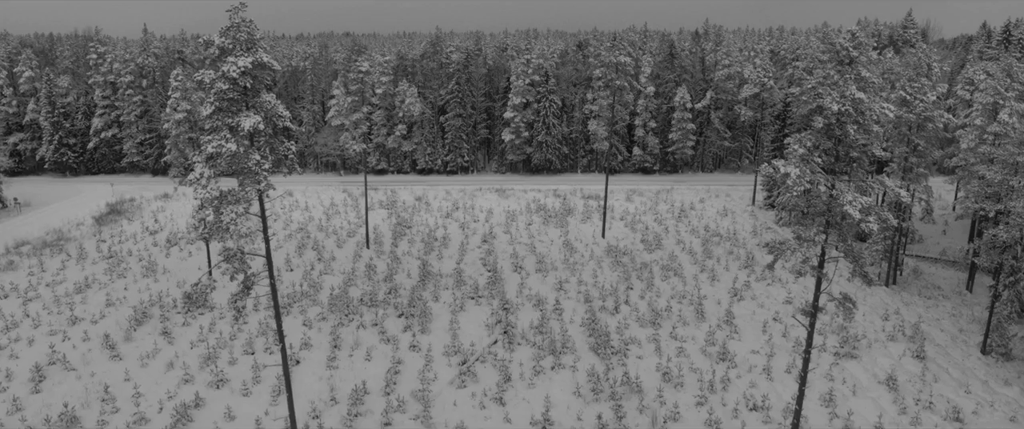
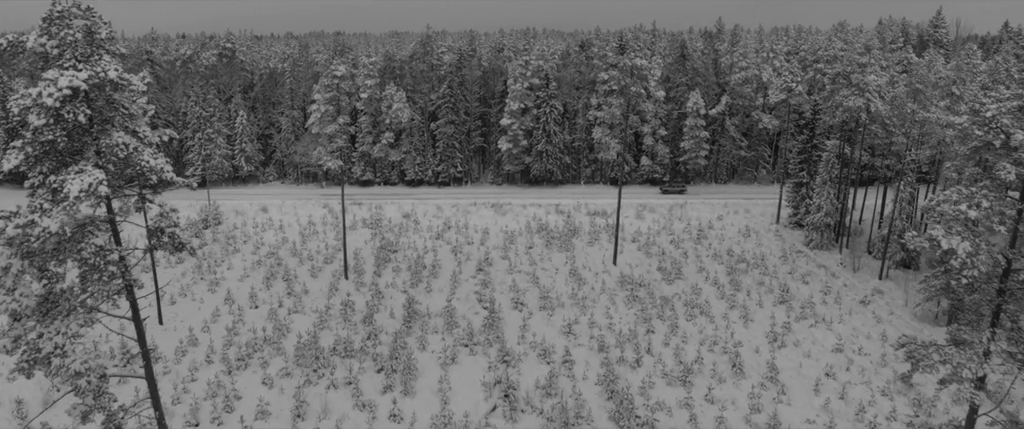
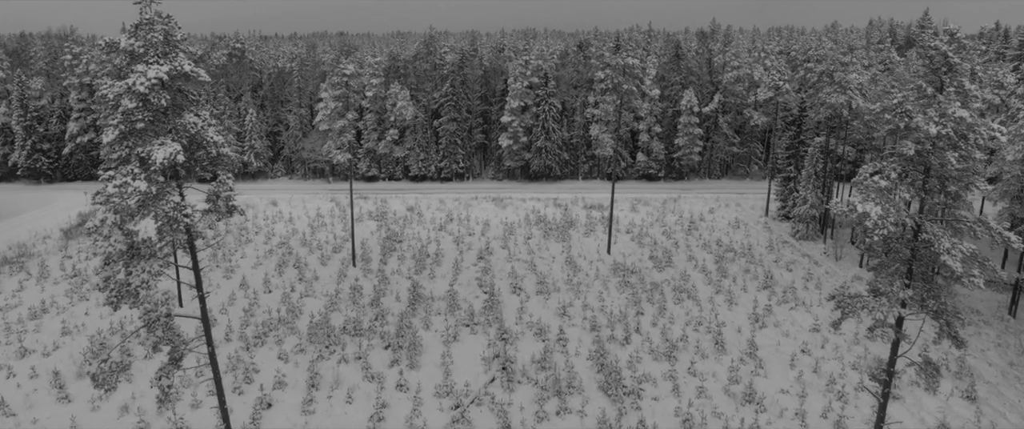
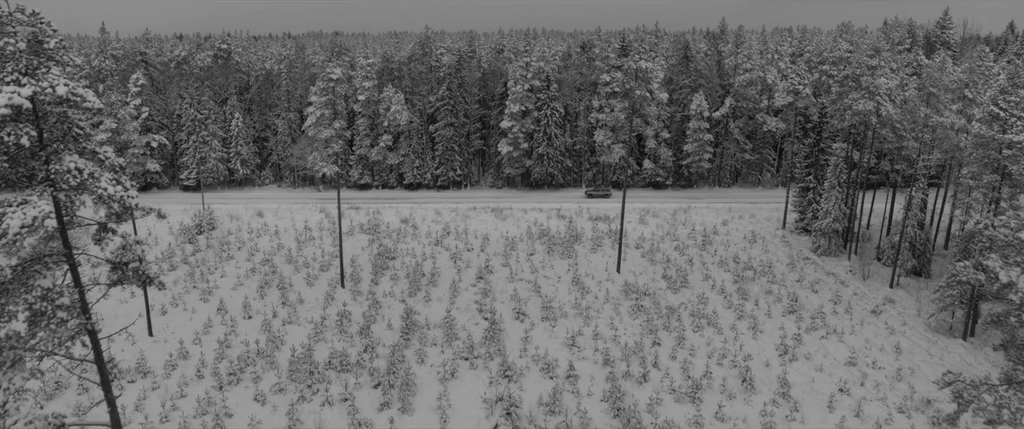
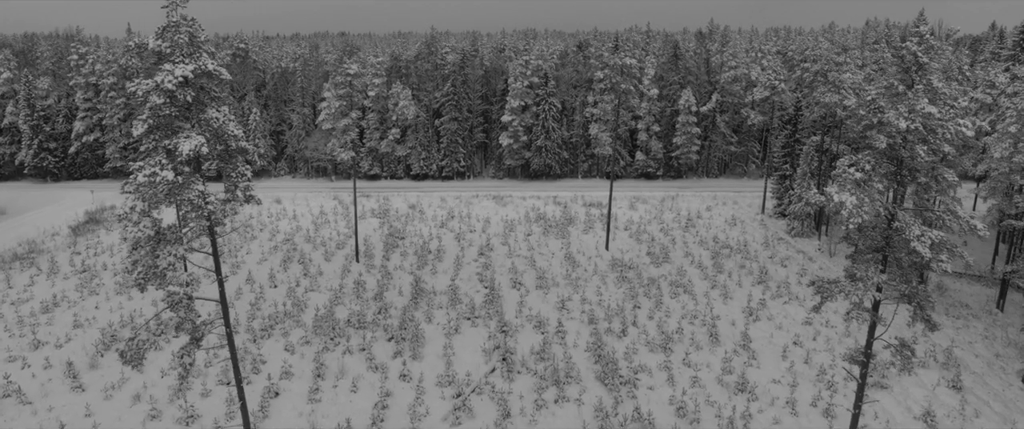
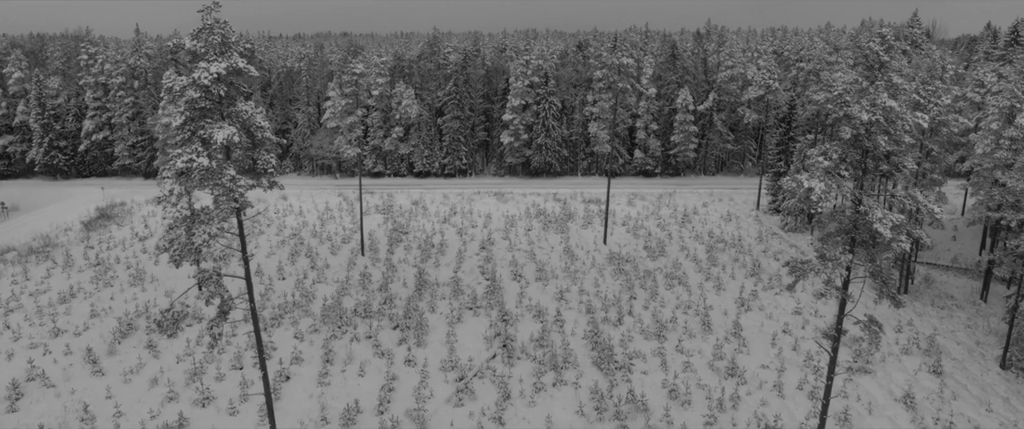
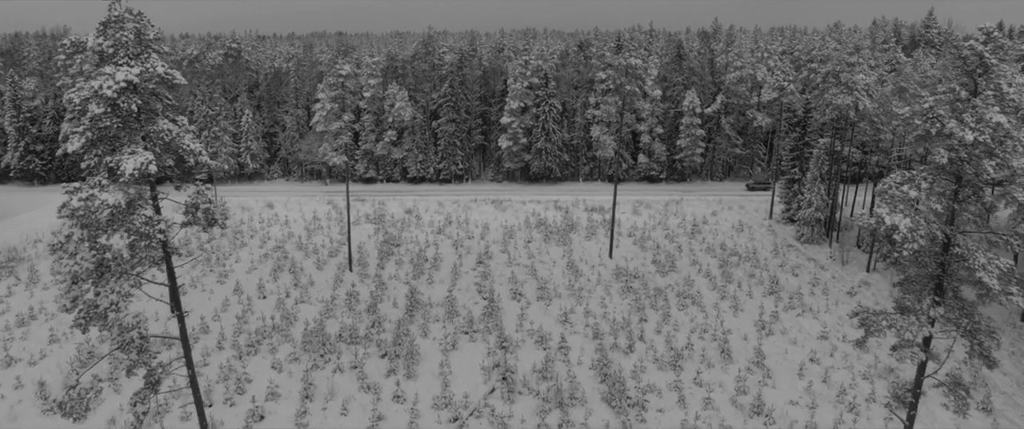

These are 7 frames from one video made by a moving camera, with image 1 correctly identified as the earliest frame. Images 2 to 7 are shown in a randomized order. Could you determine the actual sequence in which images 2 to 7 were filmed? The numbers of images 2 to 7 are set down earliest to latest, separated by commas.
6, 5, 3, 7, 2, 4
